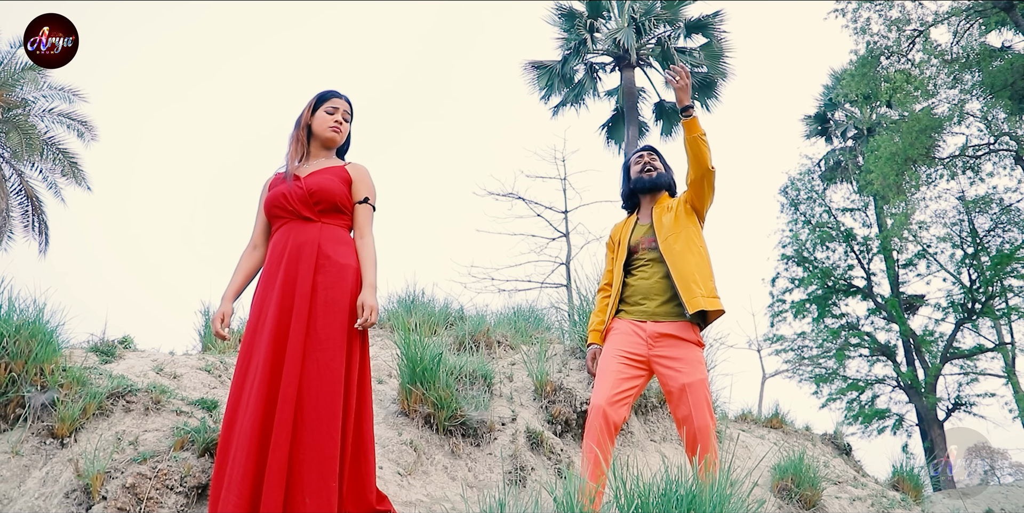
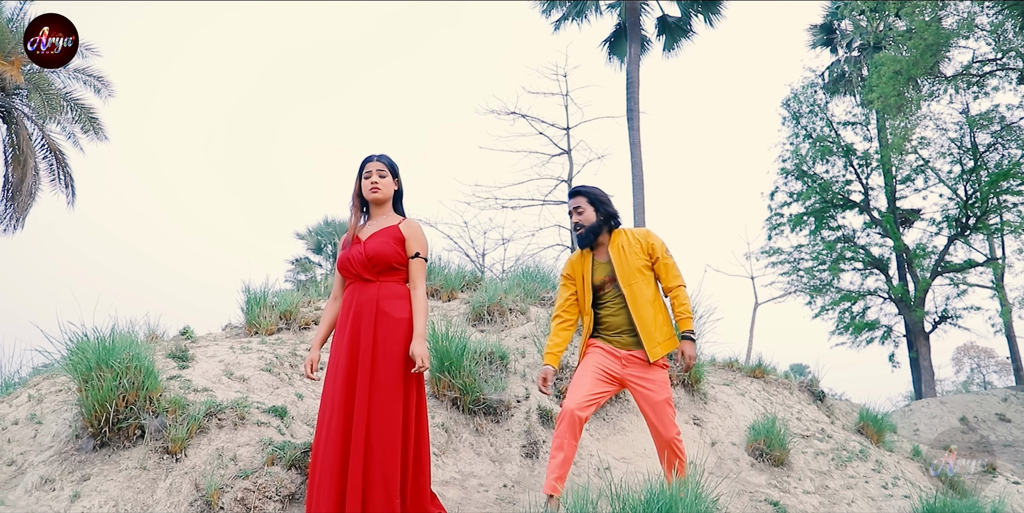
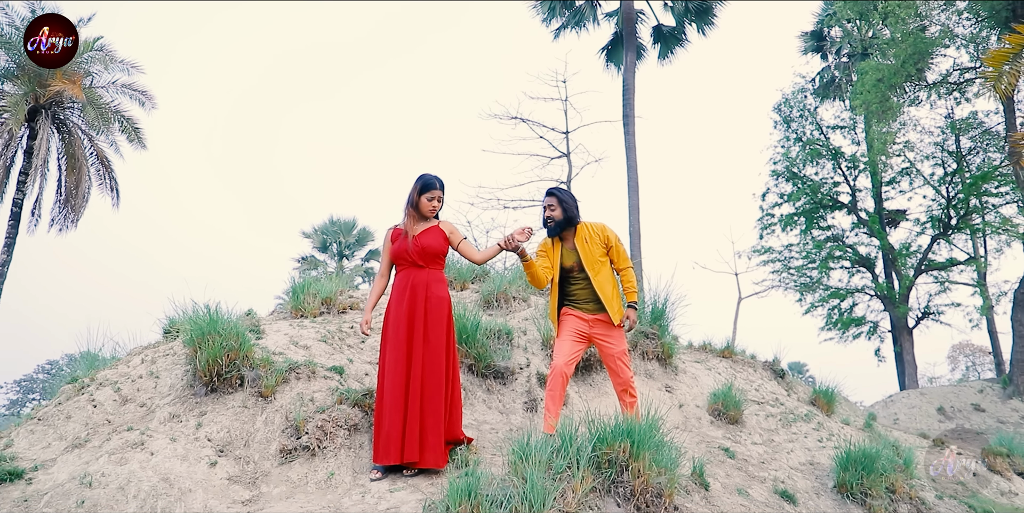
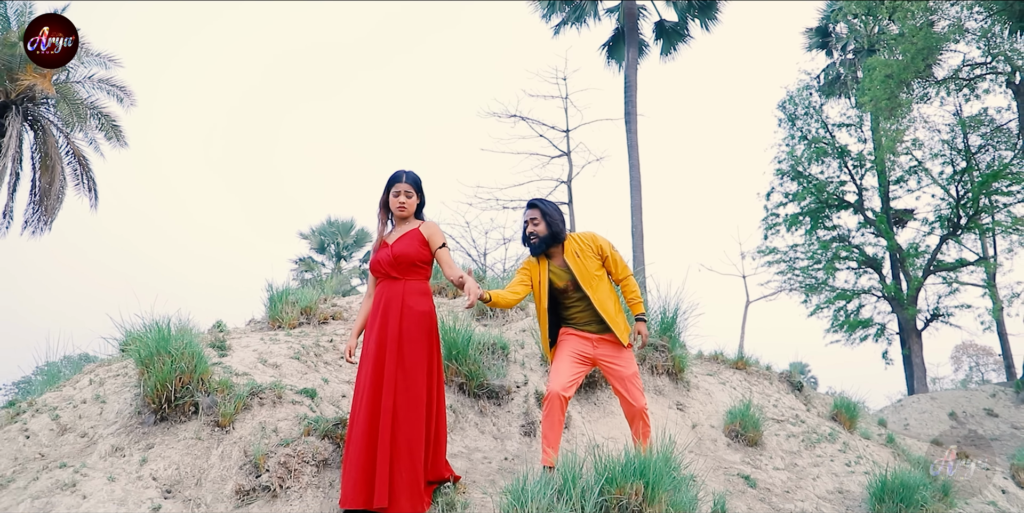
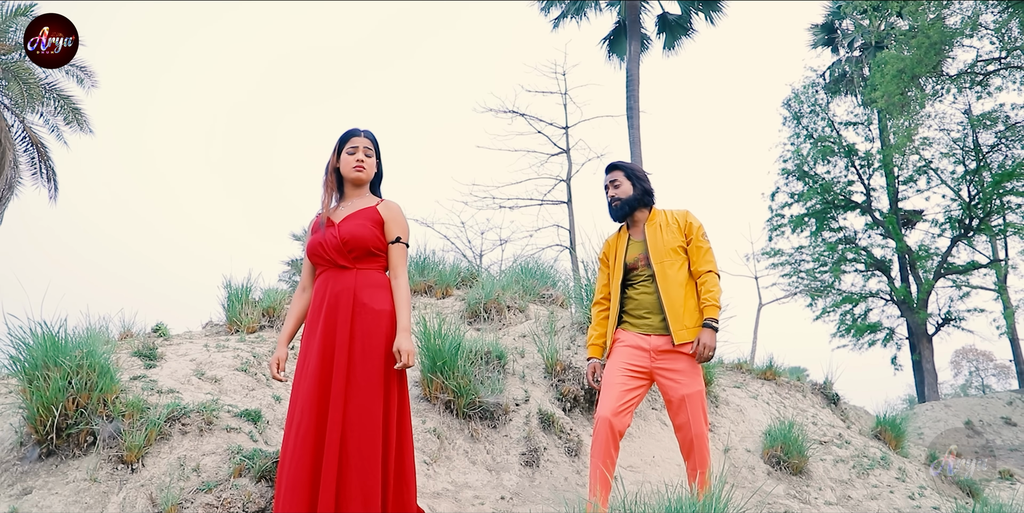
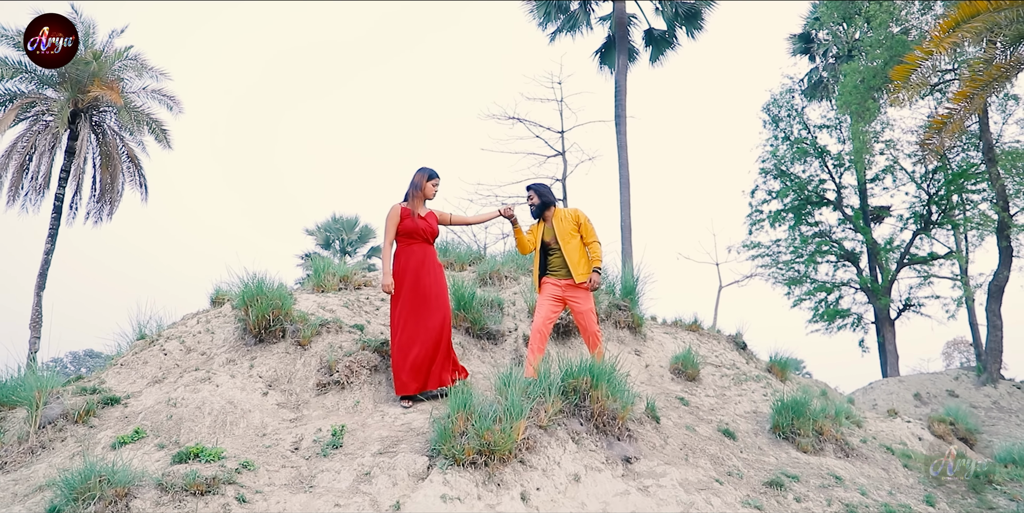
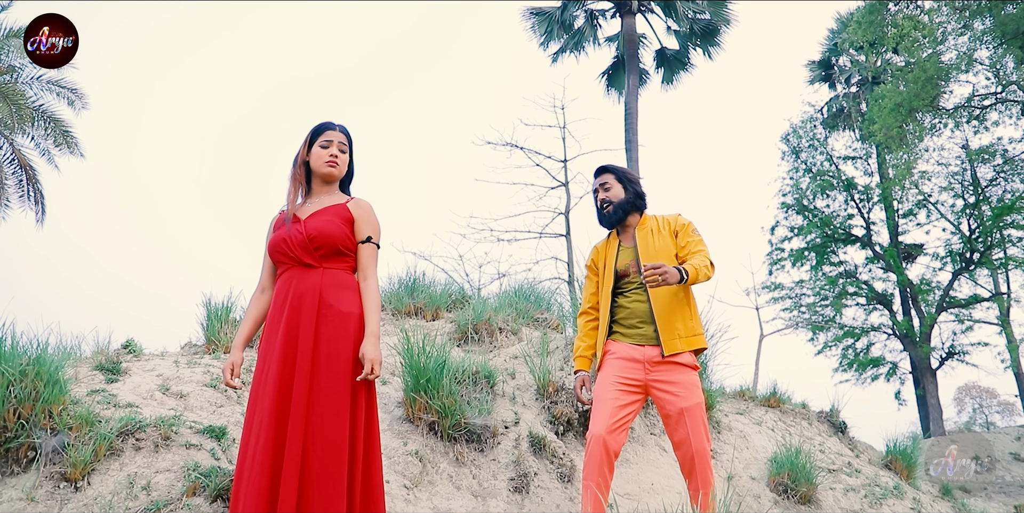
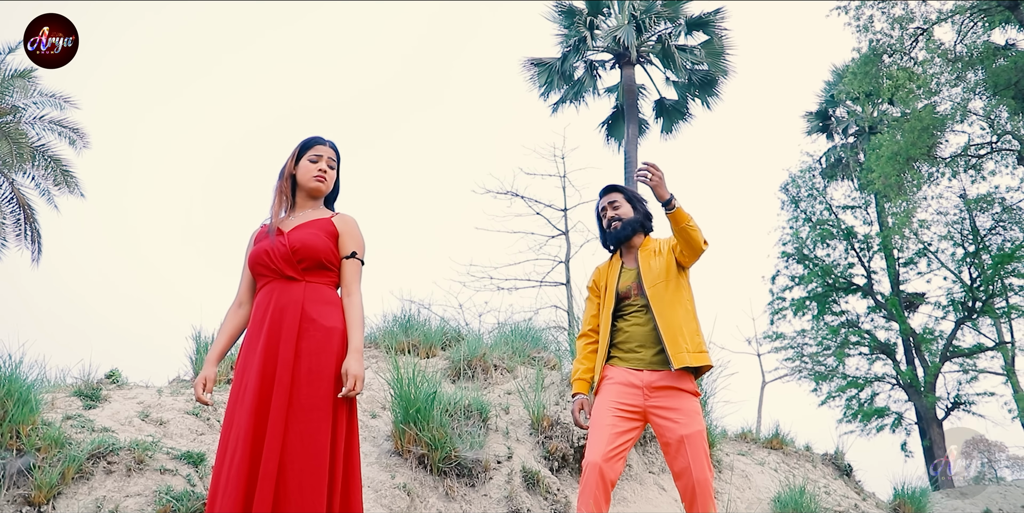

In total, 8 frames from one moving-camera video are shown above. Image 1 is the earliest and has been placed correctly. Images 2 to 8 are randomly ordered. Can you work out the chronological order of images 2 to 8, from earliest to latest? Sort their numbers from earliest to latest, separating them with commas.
8, 7, 5, 2, 4, 3, 6
